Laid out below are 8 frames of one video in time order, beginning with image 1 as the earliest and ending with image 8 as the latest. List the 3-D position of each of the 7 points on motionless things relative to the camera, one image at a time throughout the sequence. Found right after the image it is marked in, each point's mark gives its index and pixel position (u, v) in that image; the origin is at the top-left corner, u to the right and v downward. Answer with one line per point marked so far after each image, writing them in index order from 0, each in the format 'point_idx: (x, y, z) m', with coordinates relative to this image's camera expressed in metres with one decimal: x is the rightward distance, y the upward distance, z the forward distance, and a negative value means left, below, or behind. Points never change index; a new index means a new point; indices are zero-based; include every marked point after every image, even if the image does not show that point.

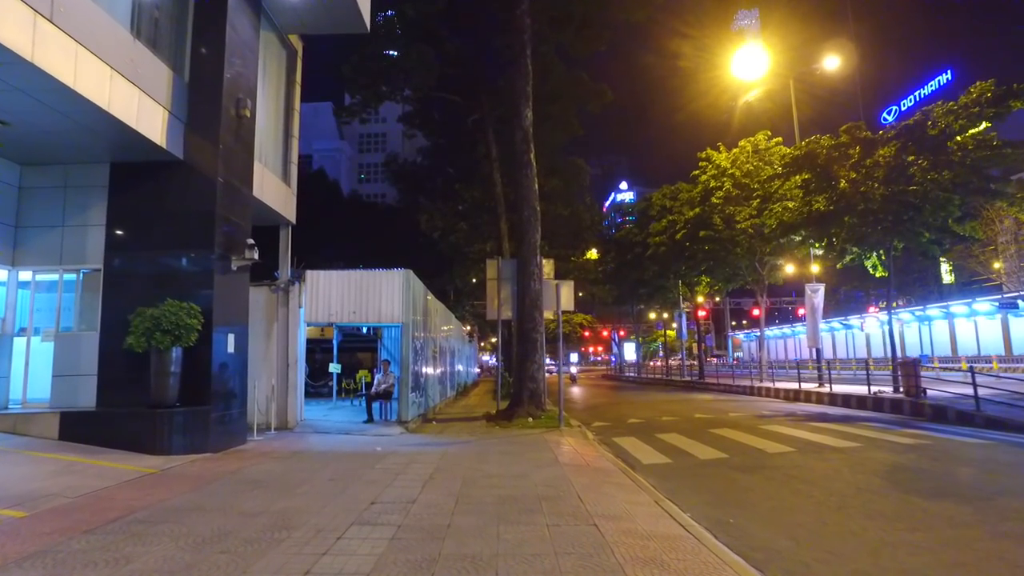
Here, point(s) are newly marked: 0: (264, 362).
0: (-5.3, -1.6, +14.7) m
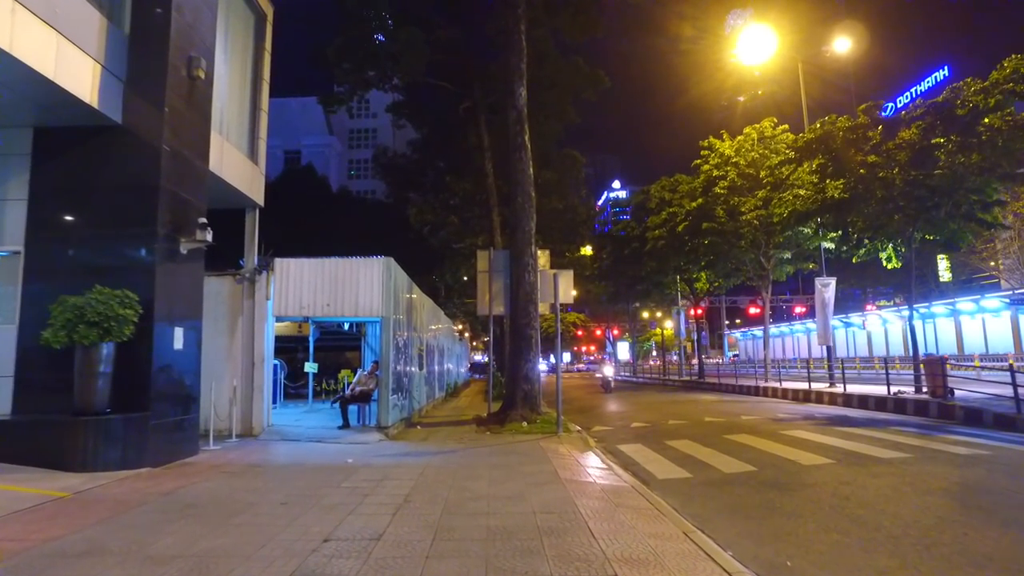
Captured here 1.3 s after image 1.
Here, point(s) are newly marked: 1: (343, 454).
0: (-5.5, -1.4, +13.1) m
1: (-2.7, -2.7, +11.0) m
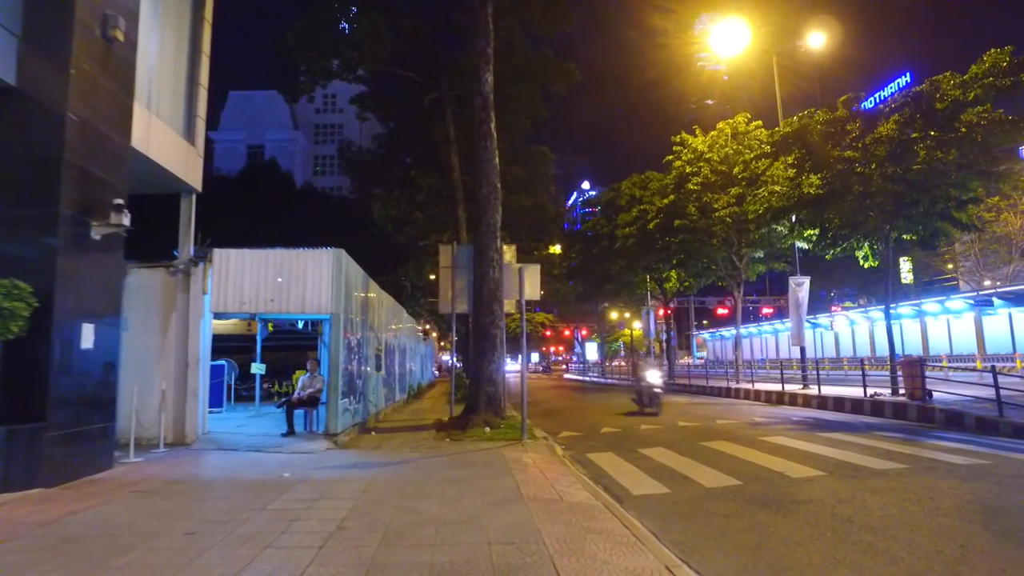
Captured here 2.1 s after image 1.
0: (-6.2, -1.3, +11.8) m
1: (-3.3, -2.6, +9.9) m
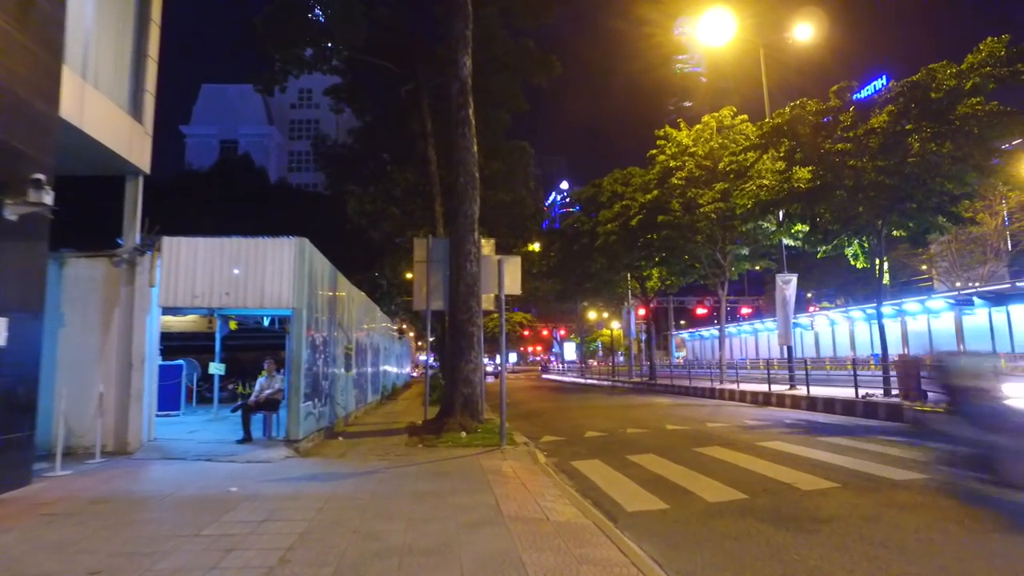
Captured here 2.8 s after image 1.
0: (-6.5, -1.1, +10.6) m
1: (-3.6, -2.4, +8.8) m
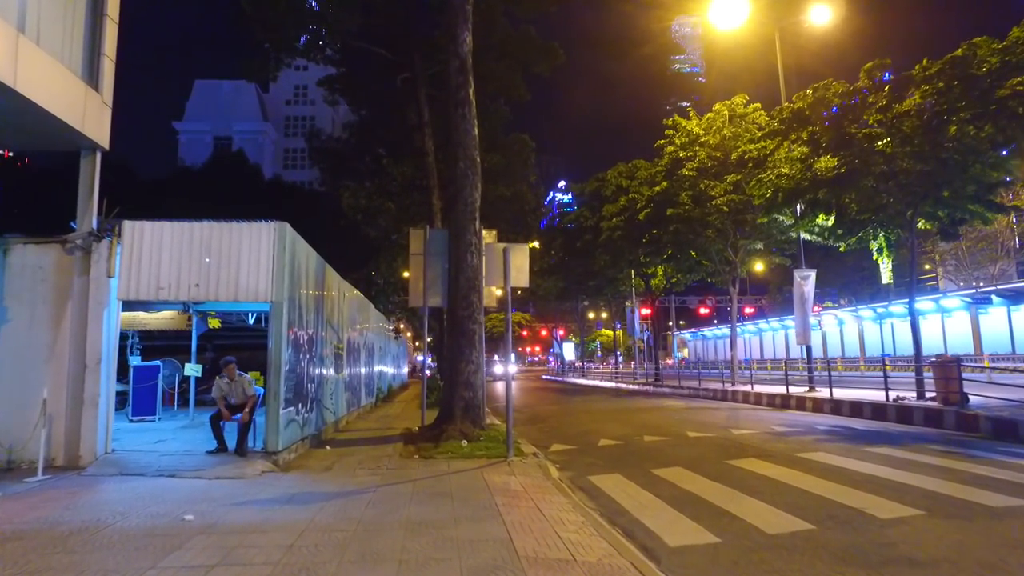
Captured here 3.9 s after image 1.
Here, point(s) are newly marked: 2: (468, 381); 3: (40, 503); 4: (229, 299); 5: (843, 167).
0: (-6.4, -1.0, +9.3) m
1: (-3.5, -2.3, +7.4) m
2: (-0.9, -1.9, +13.9) m
3: (-4.8, -2.2, +6.9) m
4: (-4.2, -0.2, +10.1) m
5: (+8.1, +2.9, +16.6) m
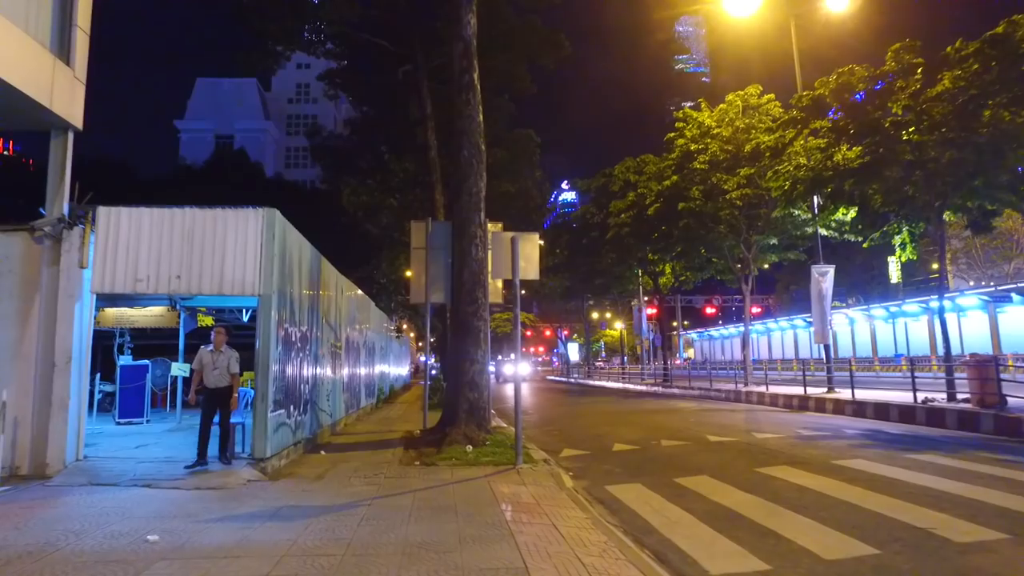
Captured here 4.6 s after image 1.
0: (-6.2, -0.9, +8.4) m
1: (-3.4, -2.2, +6.6) m
2: (-0.7, -1.8, +13.0) m
3: (-4.7, -2.1, +6.1) m
4: (-4.1, -0.1, +9.3) m
5: (+8.3, +3.1, +15.7) m
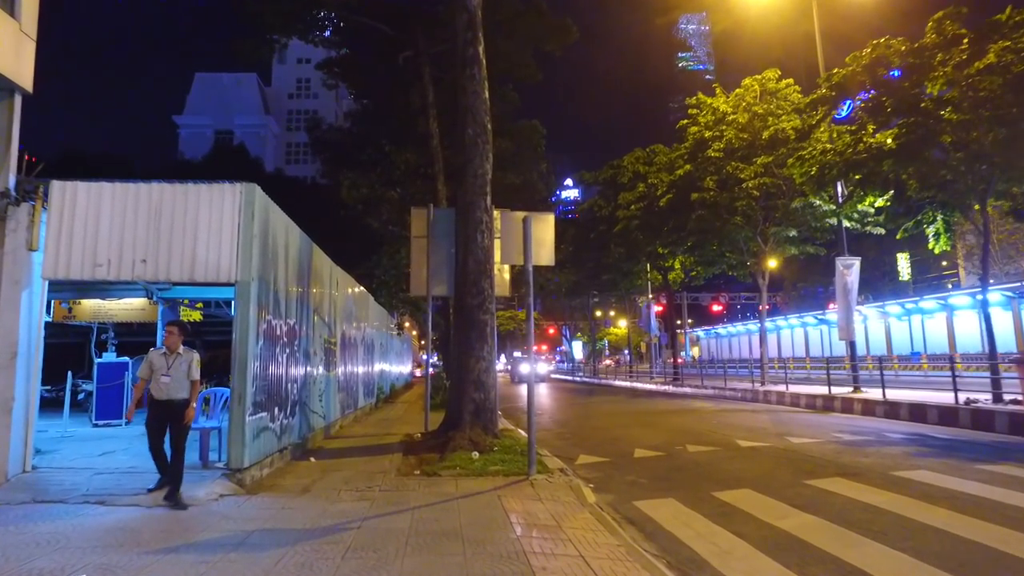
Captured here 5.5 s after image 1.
0: (-6.1, -0.7, +7.3) m
1: (-3.2, -2.0, +5.5) m
2: (-0.6, -1.6, +11.9) m
3: (-4.6, -2.0, +4.9) m
4: (-3.9, +0.1, +8.1) m
5: (+8.4, +3.2, +14.5) m
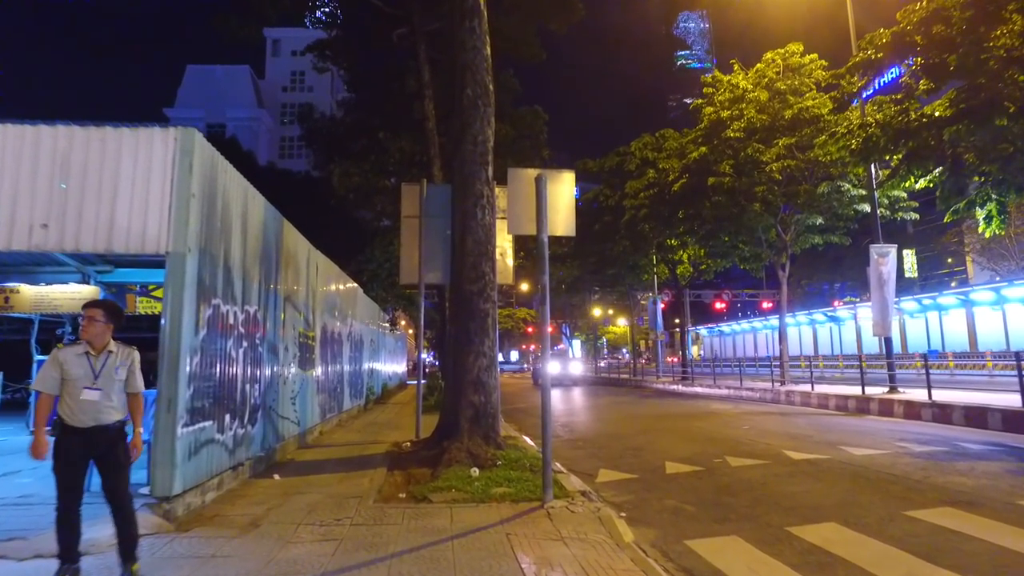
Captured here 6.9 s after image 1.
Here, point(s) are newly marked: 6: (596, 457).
0: (-6.0, -0.5, +5.4) m
1: (-3.1, -1.8, +3.6) m
2: (-0.5, -1.4, +10.0) m
3: (-4.4, -1.7, +3.1) m
4: (-3.8, +0.4, +6.3) m
5: (+8.5, +3.5, +12.7) m
6: (+1.2, -2.6, +10.5) m
